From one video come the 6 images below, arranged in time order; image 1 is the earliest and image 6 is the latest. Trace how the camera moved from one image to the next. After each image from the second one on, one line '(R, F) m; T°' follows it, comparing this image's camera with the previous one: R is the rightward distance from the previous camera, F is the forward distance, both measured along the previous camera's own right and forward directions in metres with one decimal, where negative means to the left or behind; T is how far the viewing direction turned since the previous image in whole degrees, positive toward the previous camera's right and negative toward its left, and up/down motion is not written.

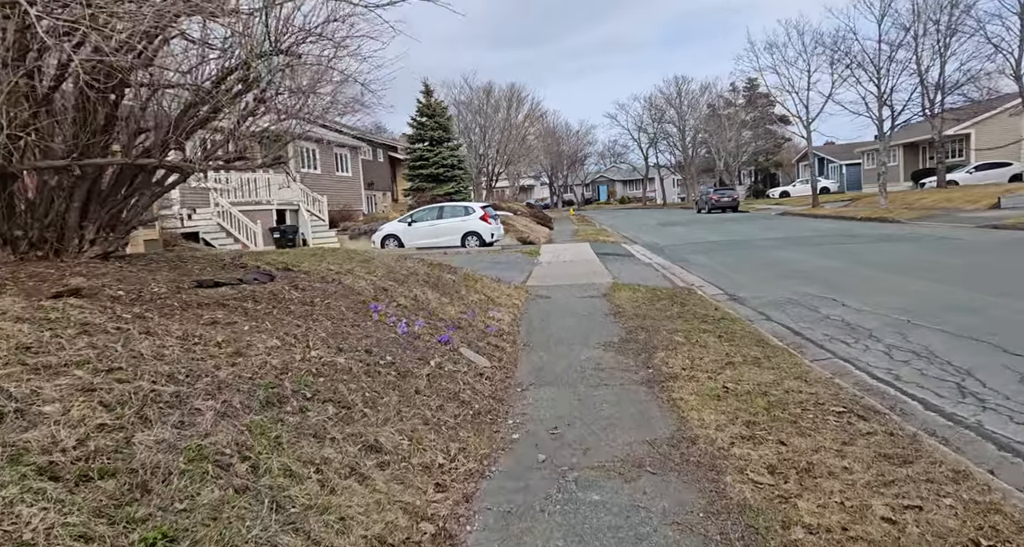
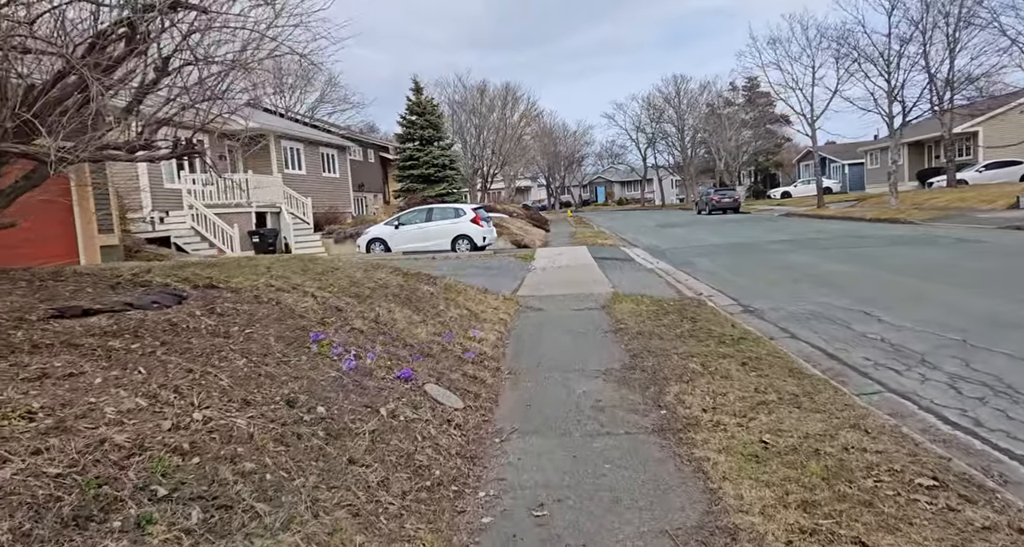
(+0.1, +1.1) m; 0°
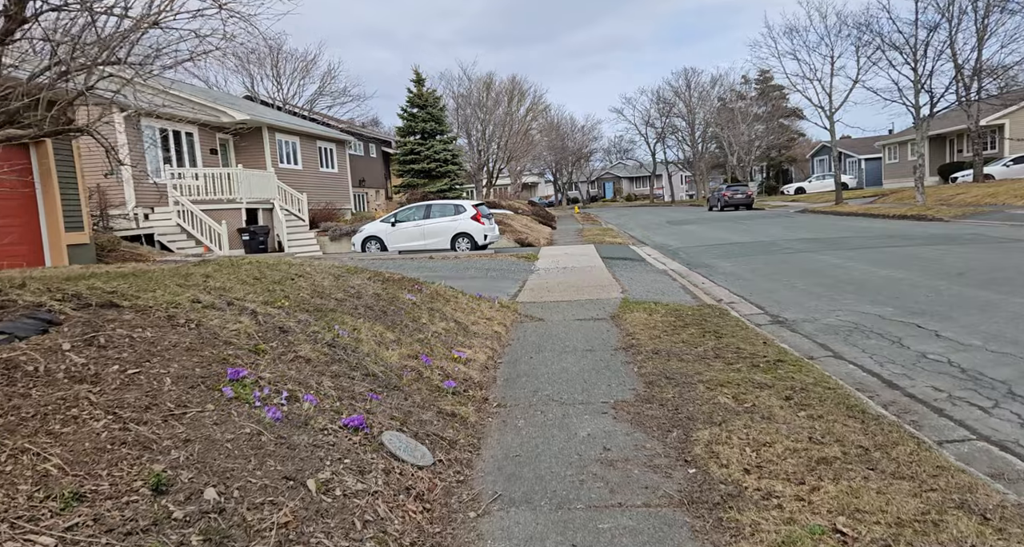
(+0.1, +1.0) m; -1°
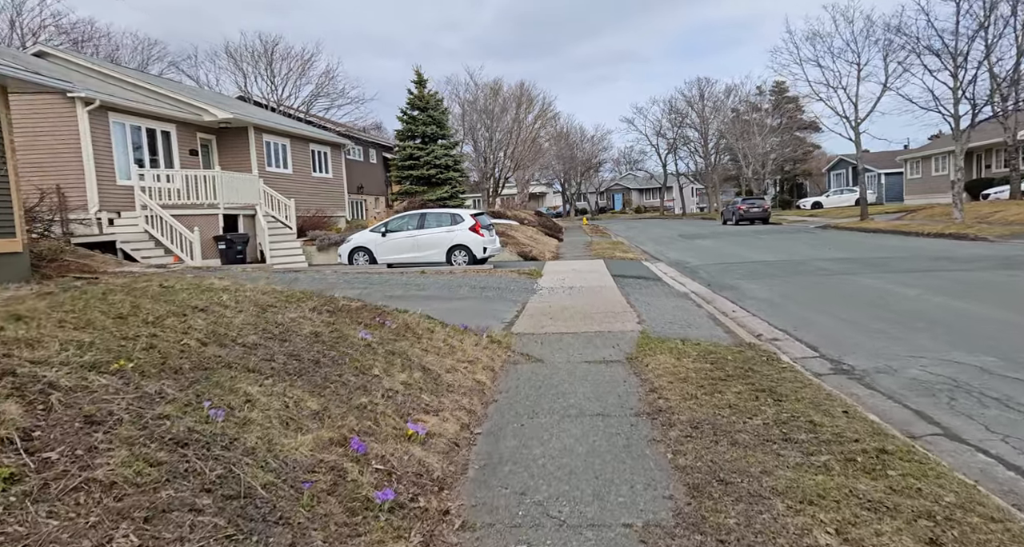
(+0.2, +1.7) m; -1°
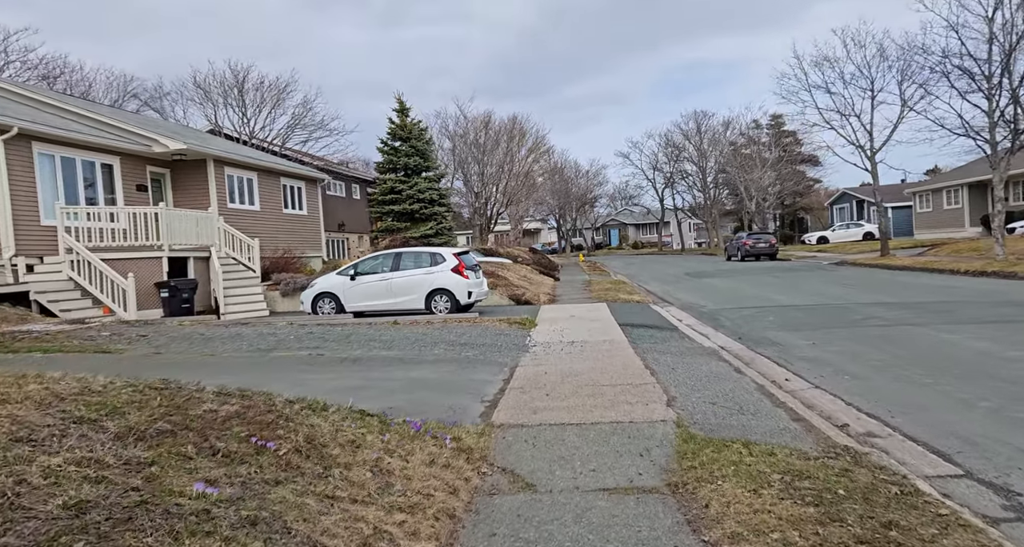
(+0.1, +2.3) m; 0°
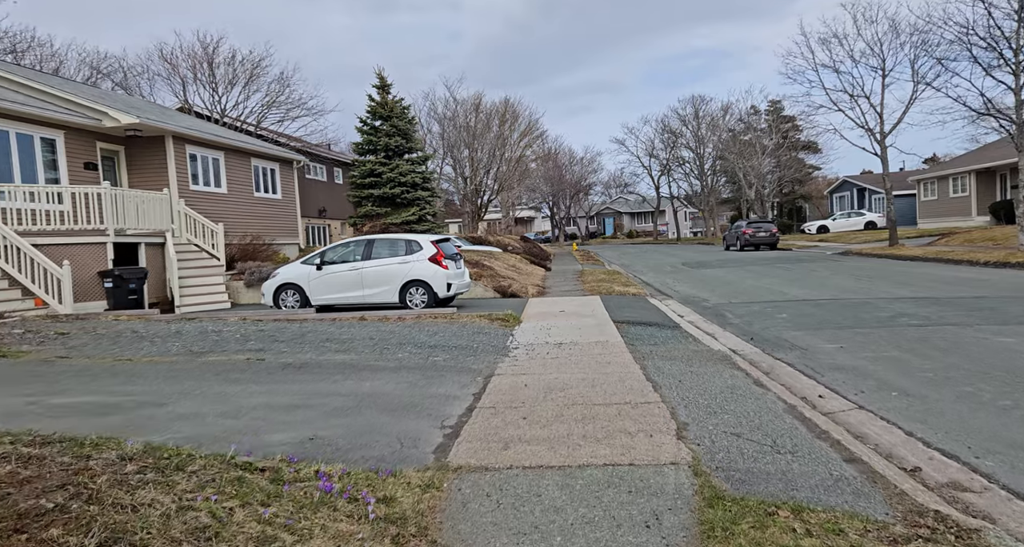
(+0.2, +1.5) m; +1°
